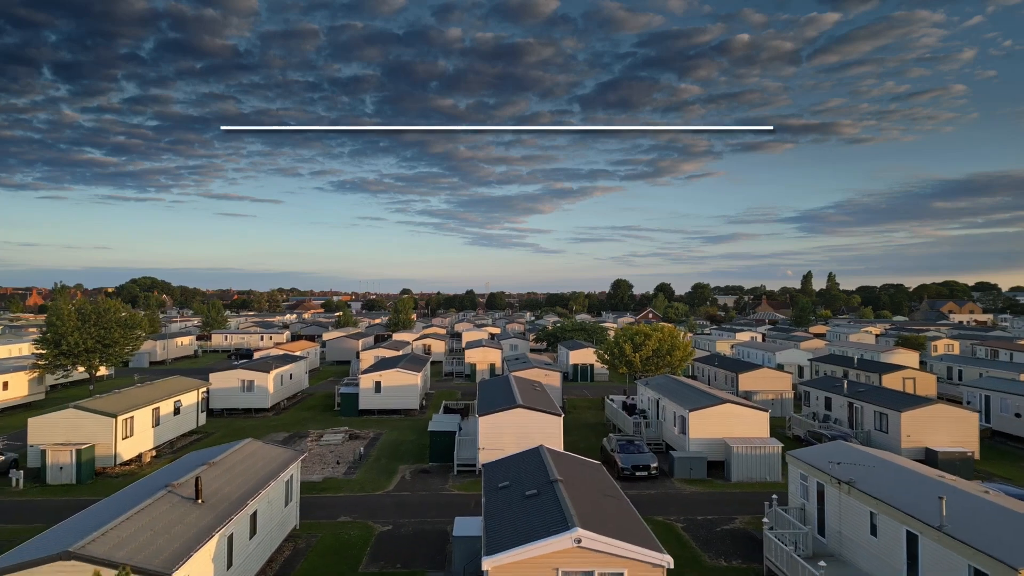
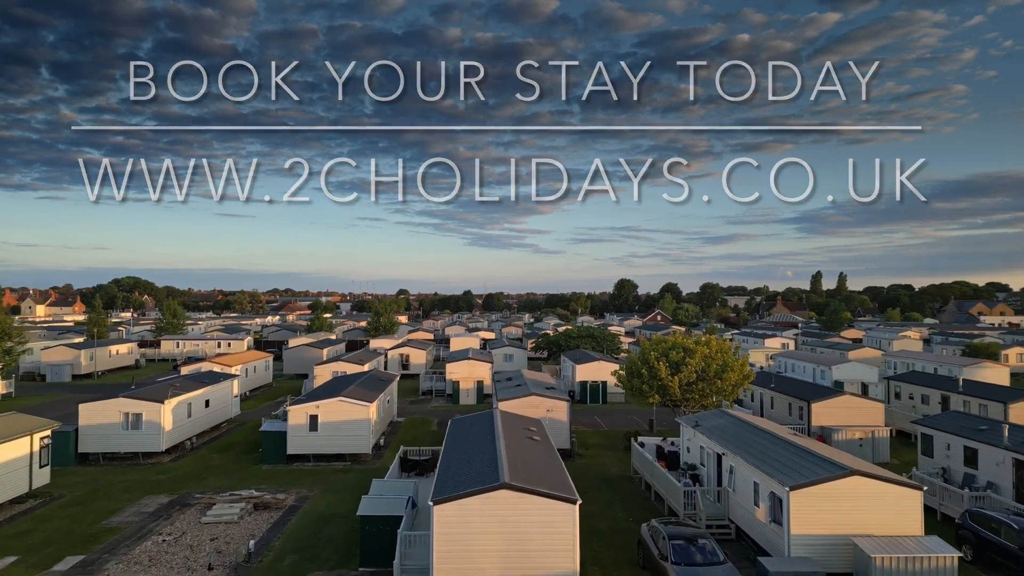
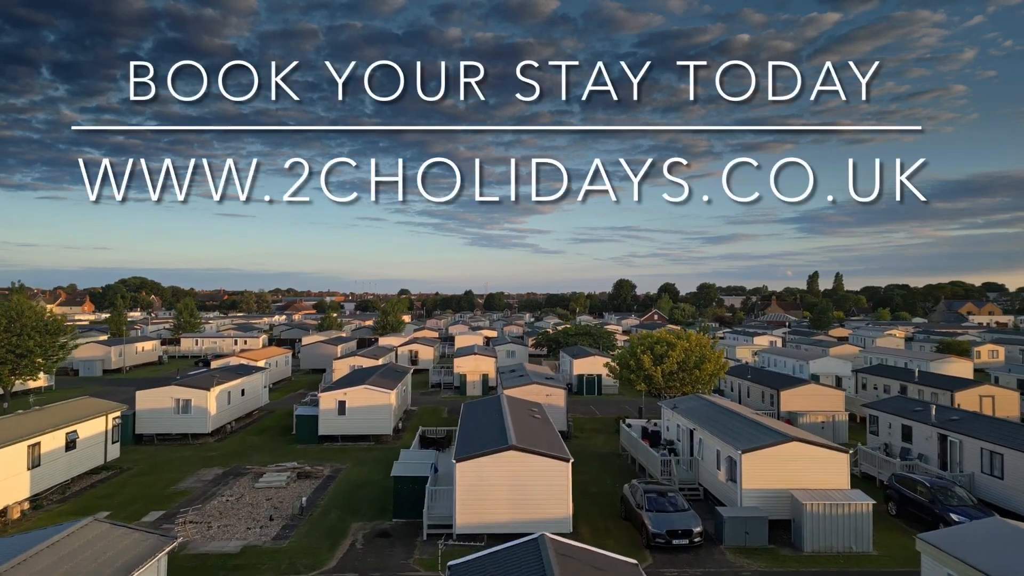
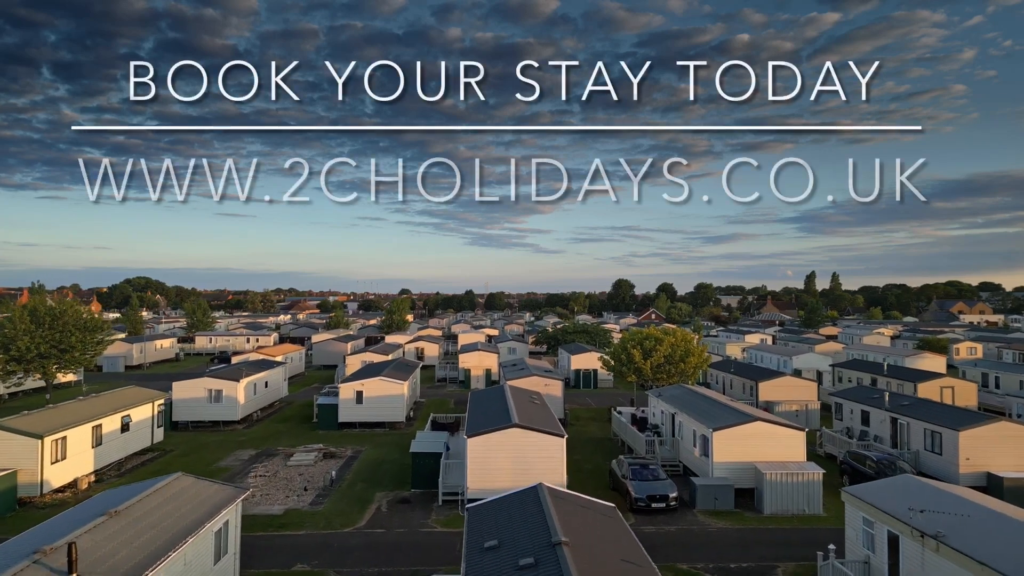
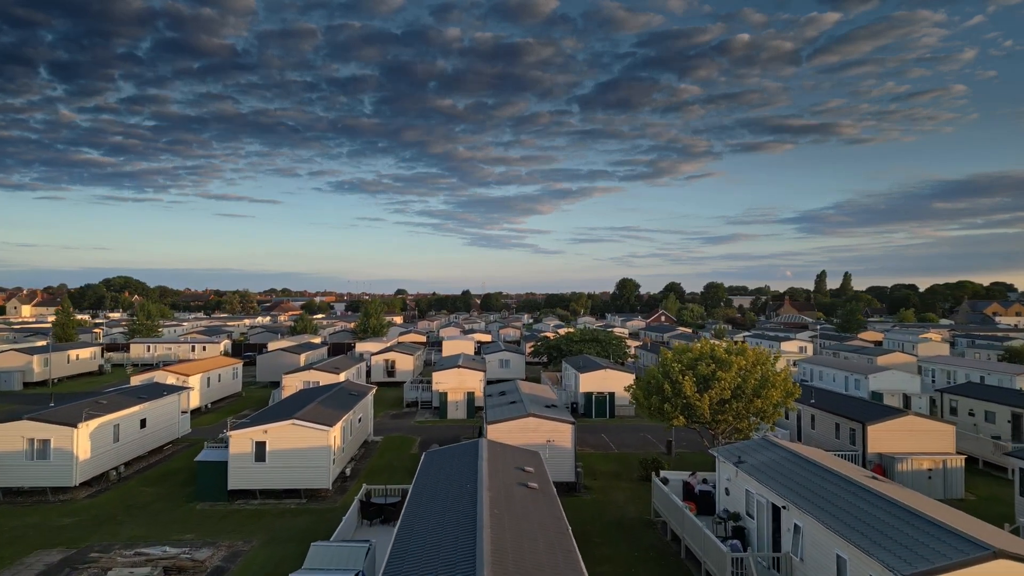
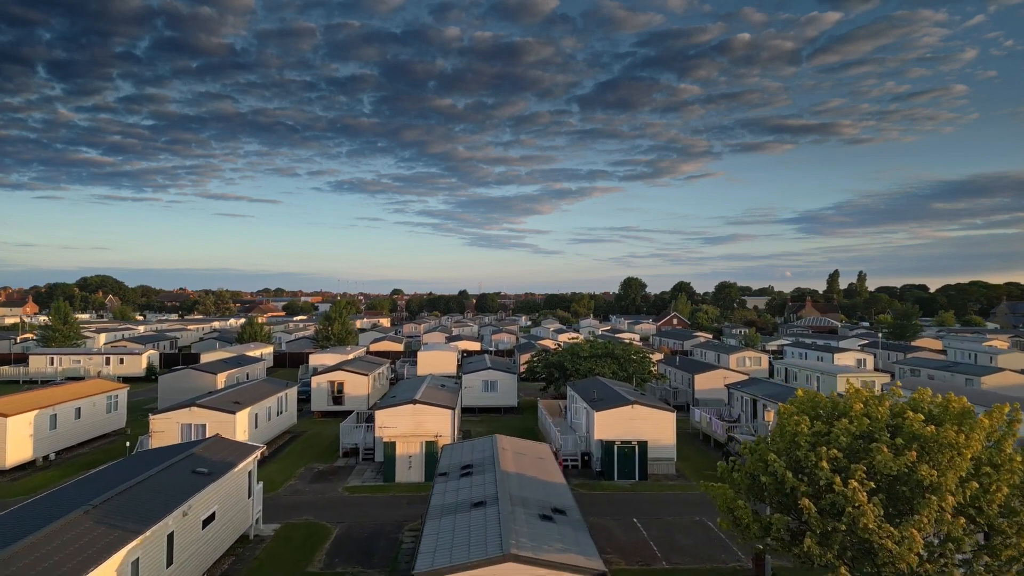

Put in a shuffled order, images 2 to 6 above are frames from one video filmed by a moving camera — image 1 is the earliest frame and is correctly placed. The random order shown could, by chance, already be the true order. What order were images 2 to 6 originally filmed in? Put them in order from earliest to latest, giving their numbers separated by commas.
4, 3, 2, 5, 6
